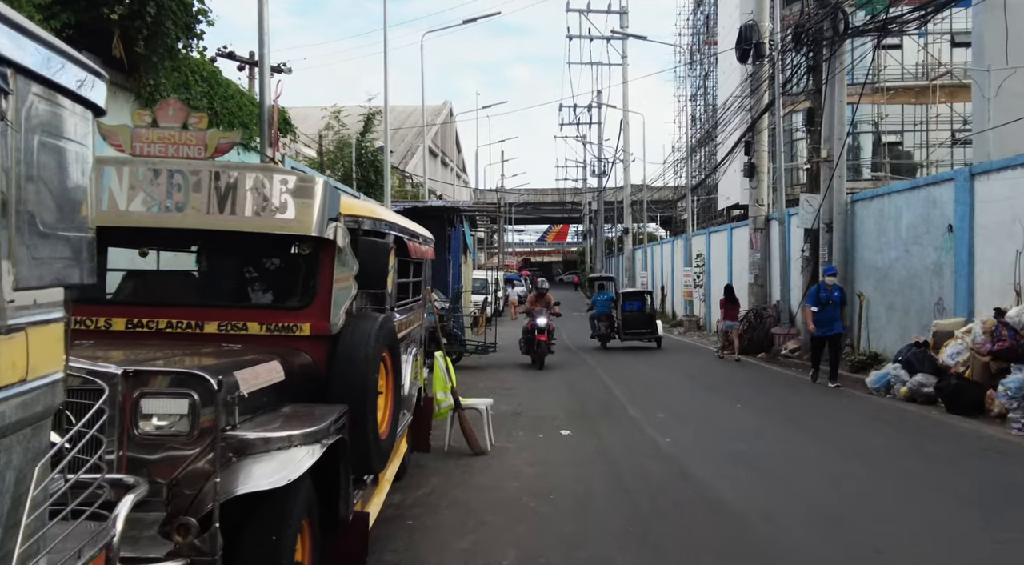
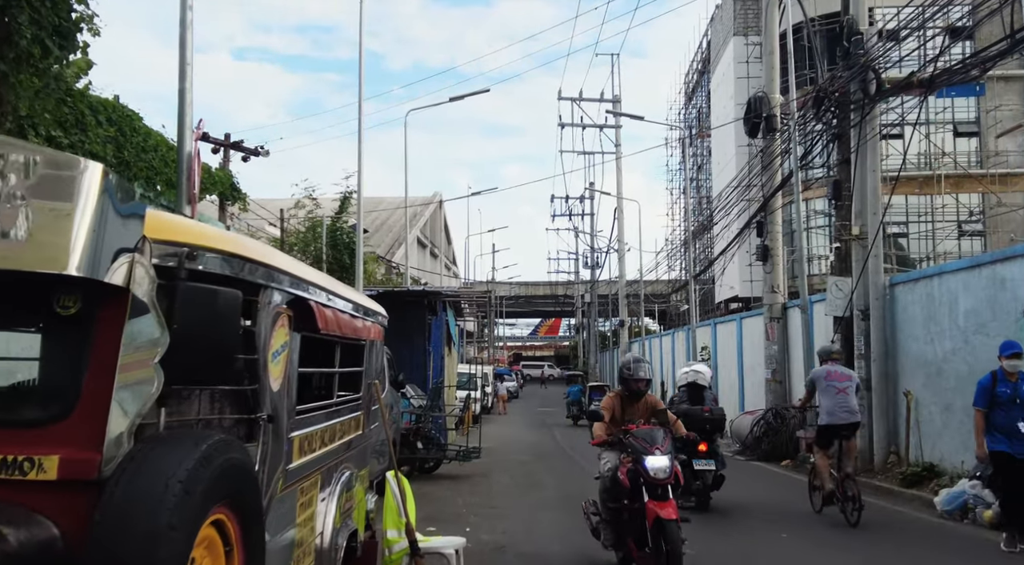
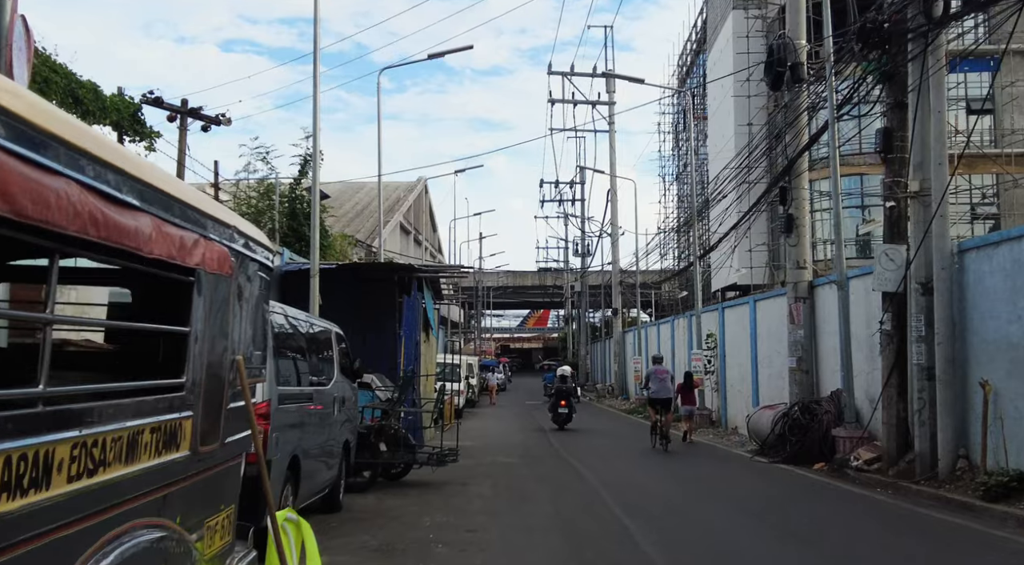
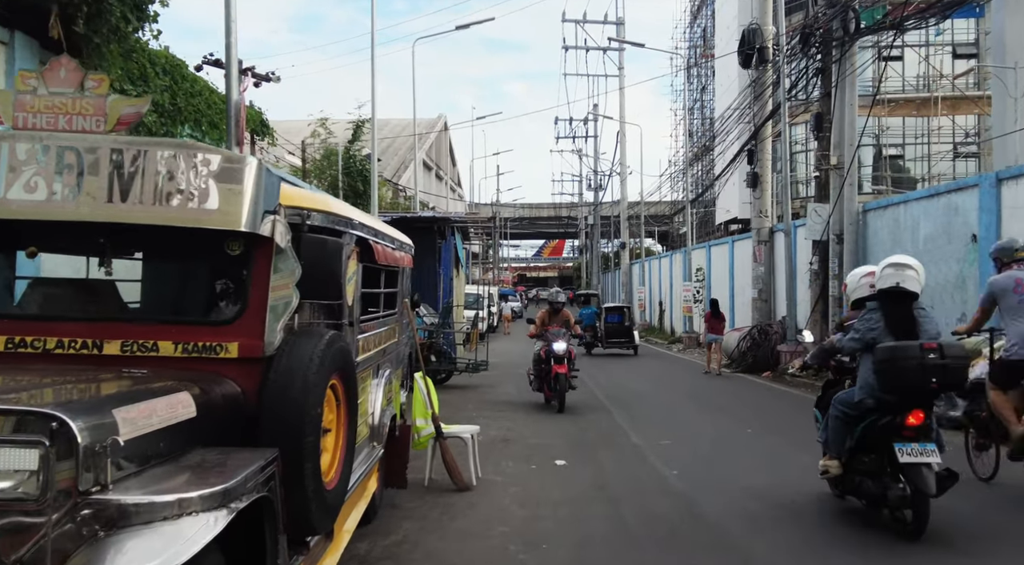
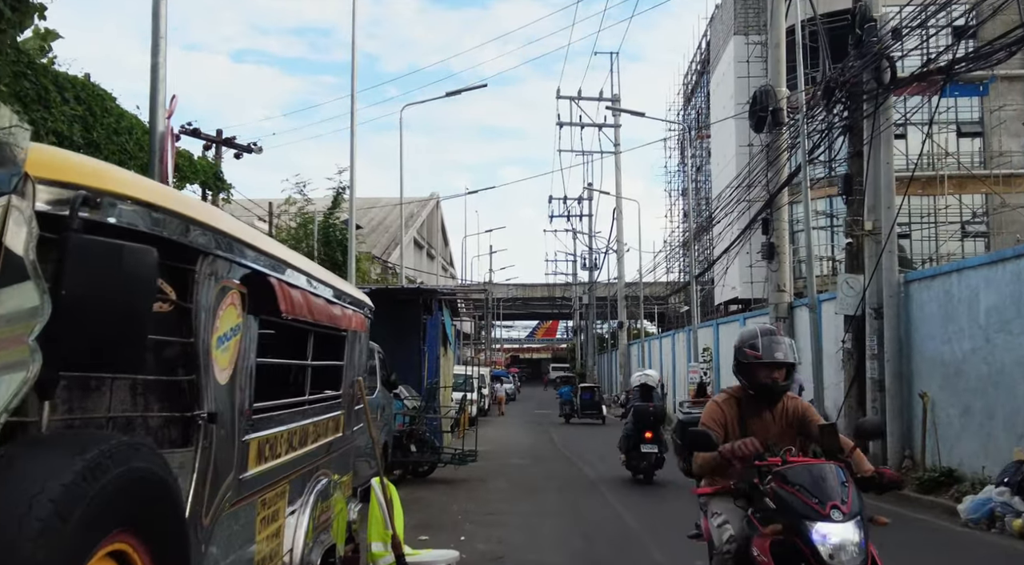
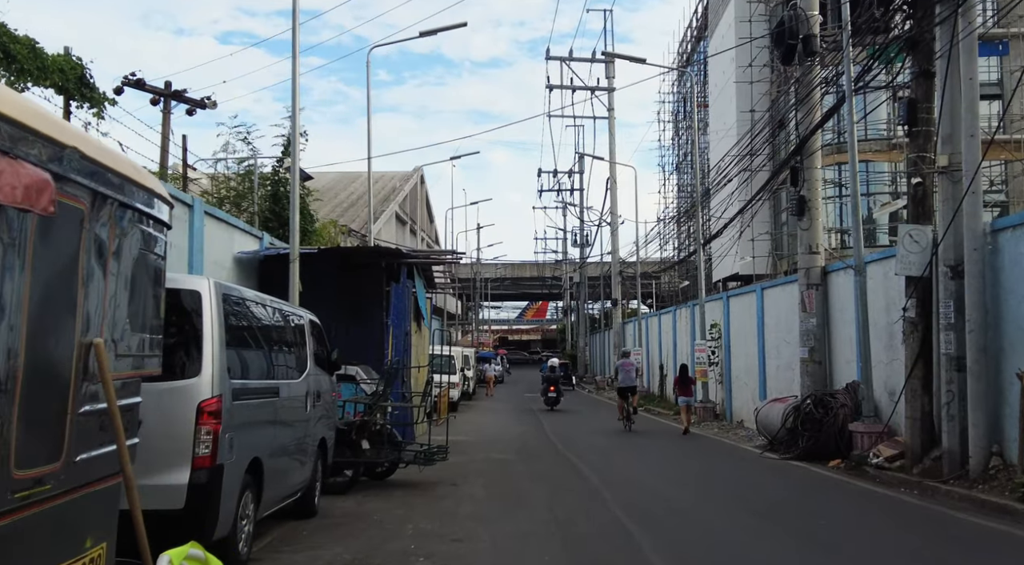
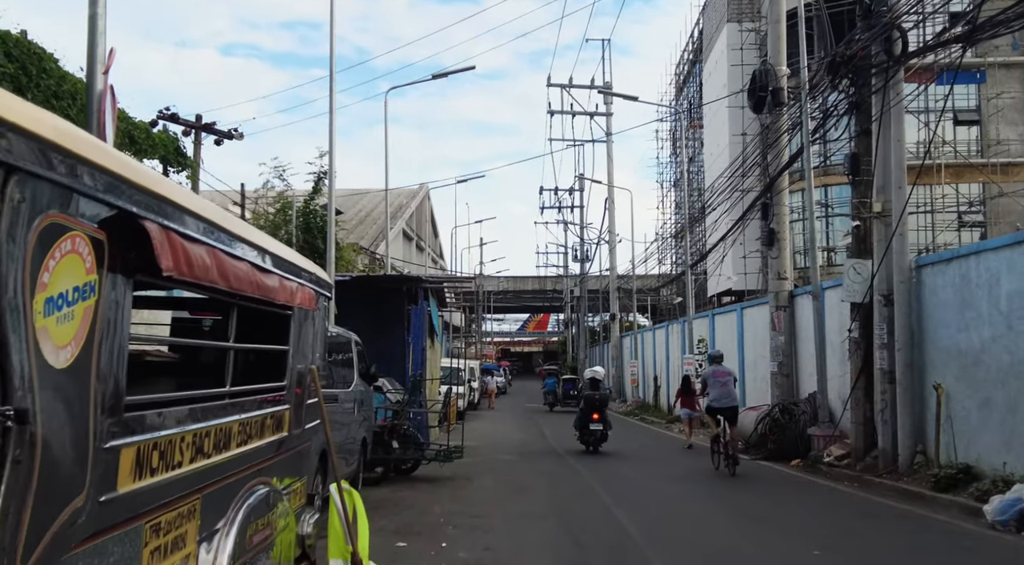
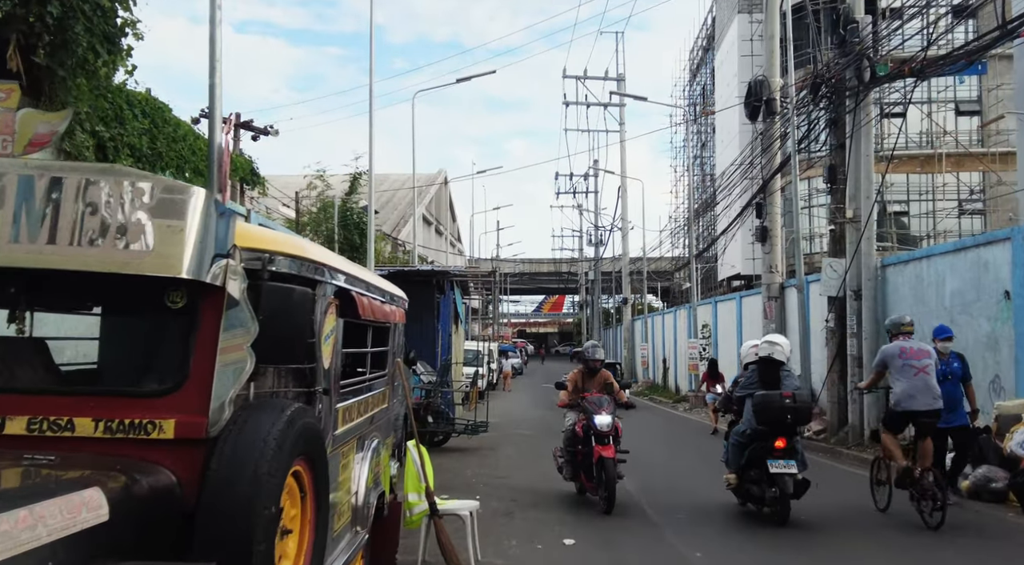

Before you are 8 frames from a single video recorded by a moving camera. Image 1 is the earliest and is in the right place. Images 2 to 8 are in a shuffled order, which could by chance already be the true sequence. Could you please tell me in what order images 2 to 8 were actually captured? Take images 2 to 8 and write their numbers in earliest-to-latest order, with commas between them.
4, 8, 2, 5, 7, 3, 6
